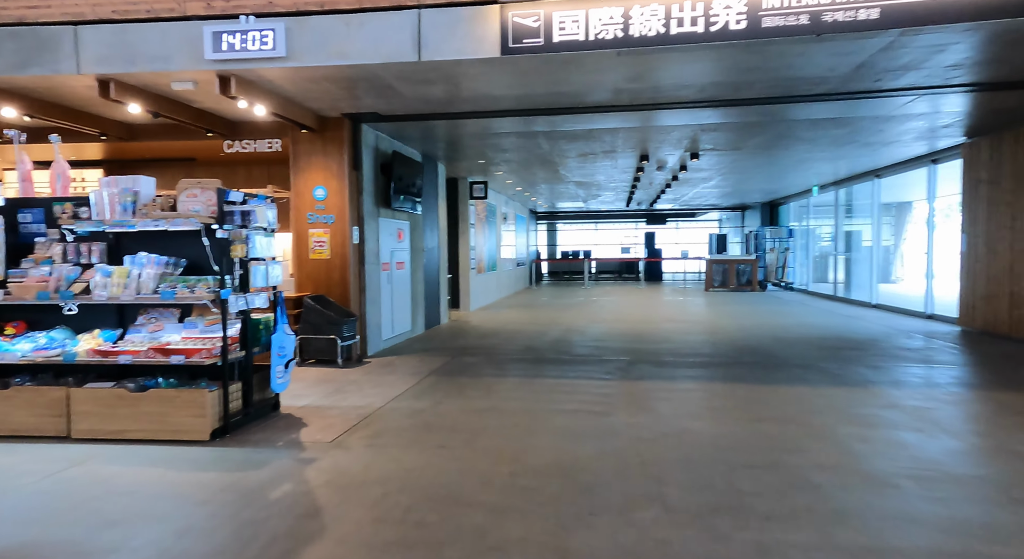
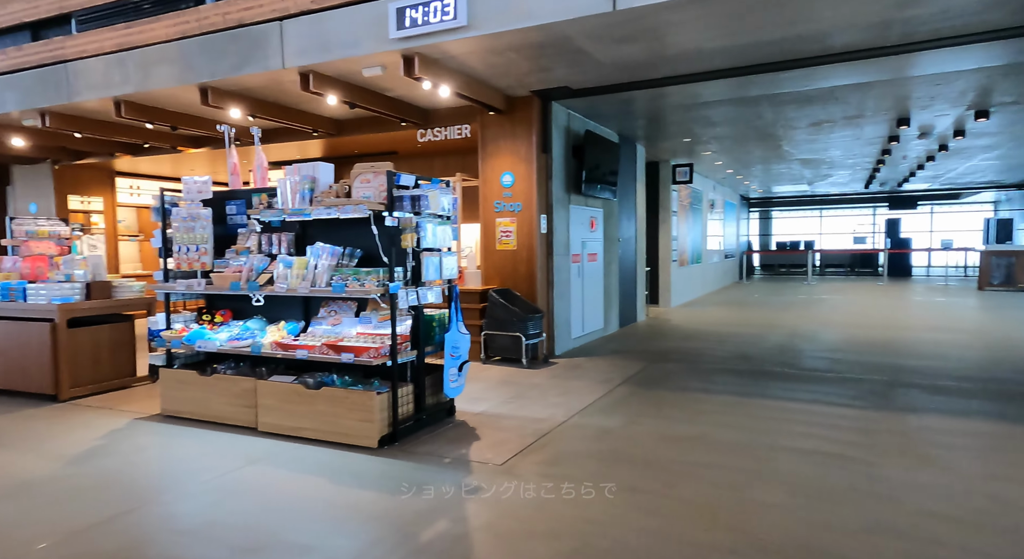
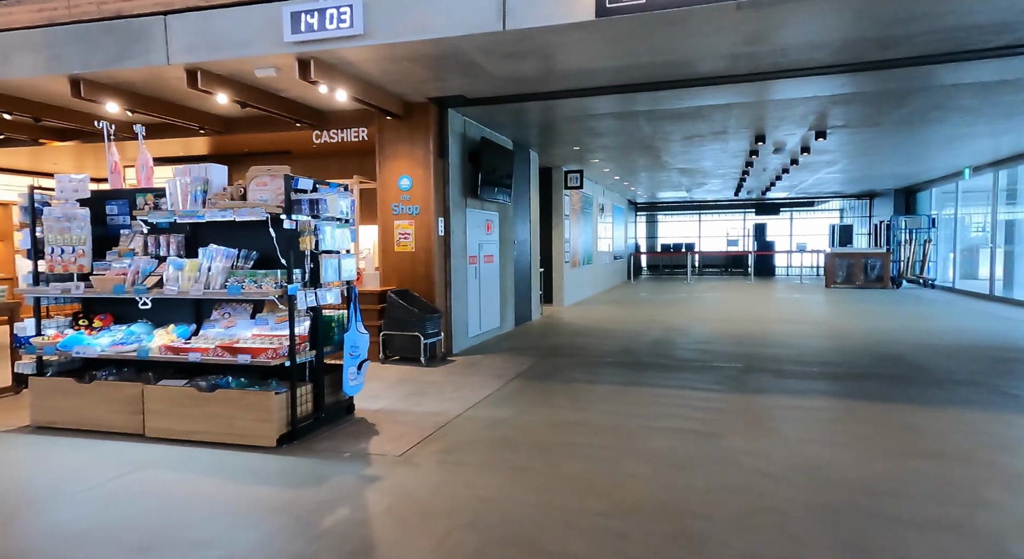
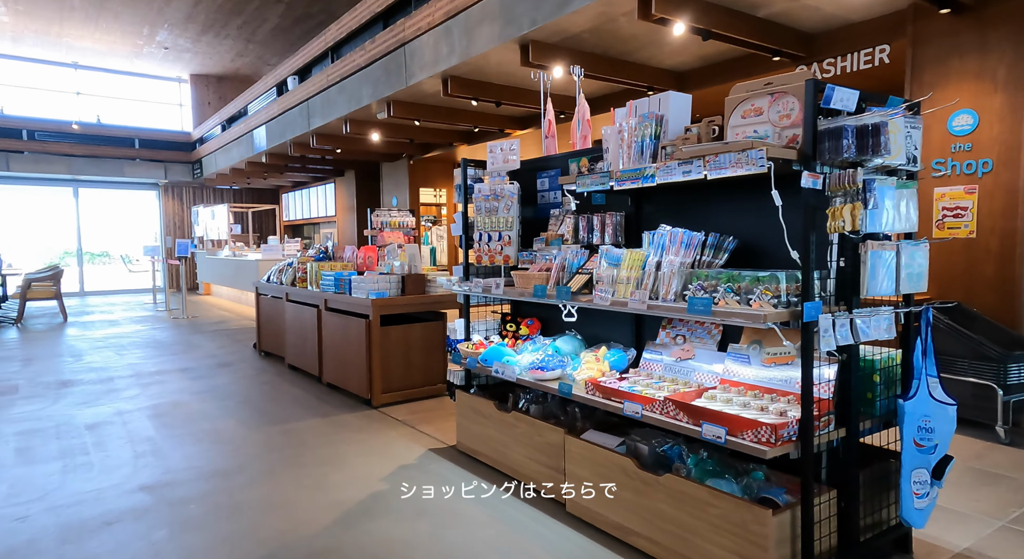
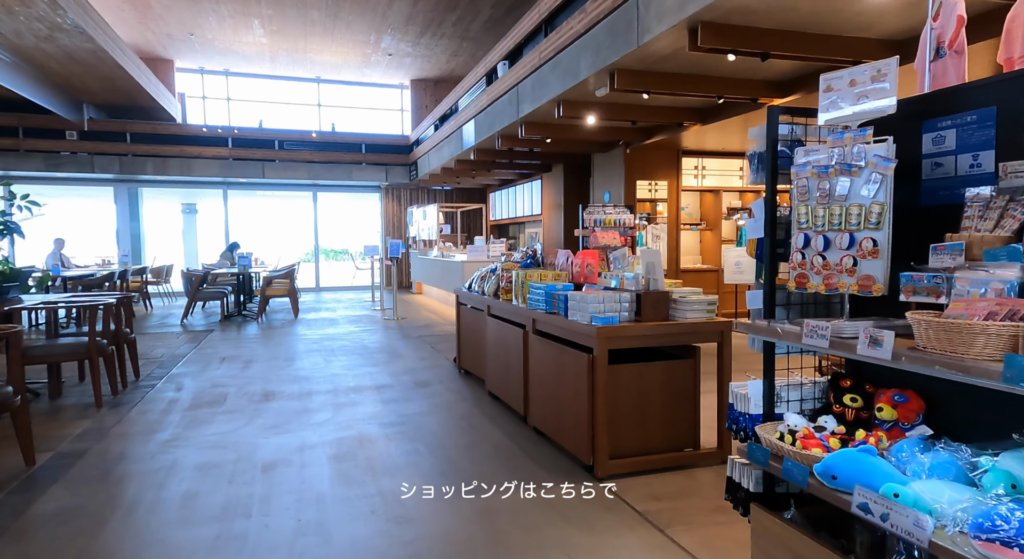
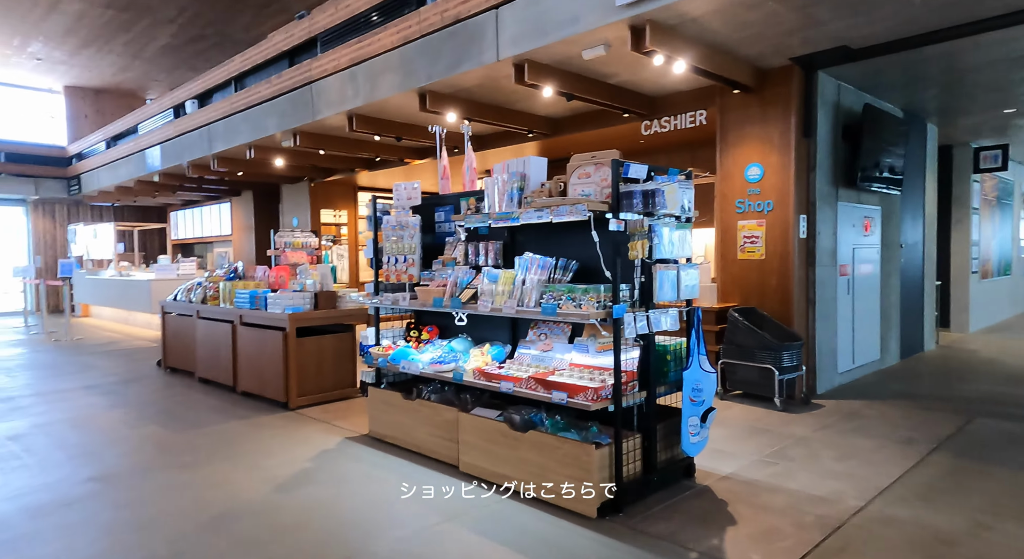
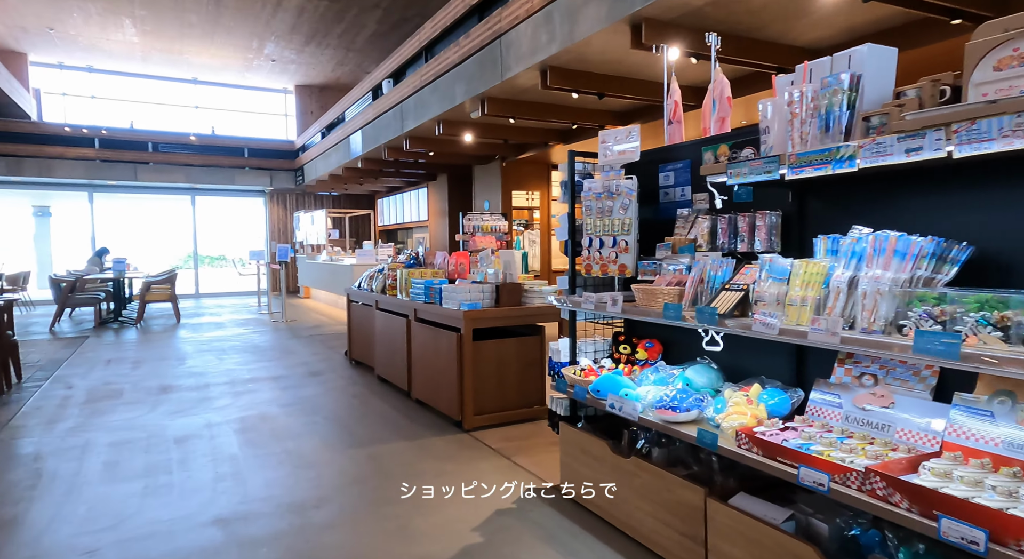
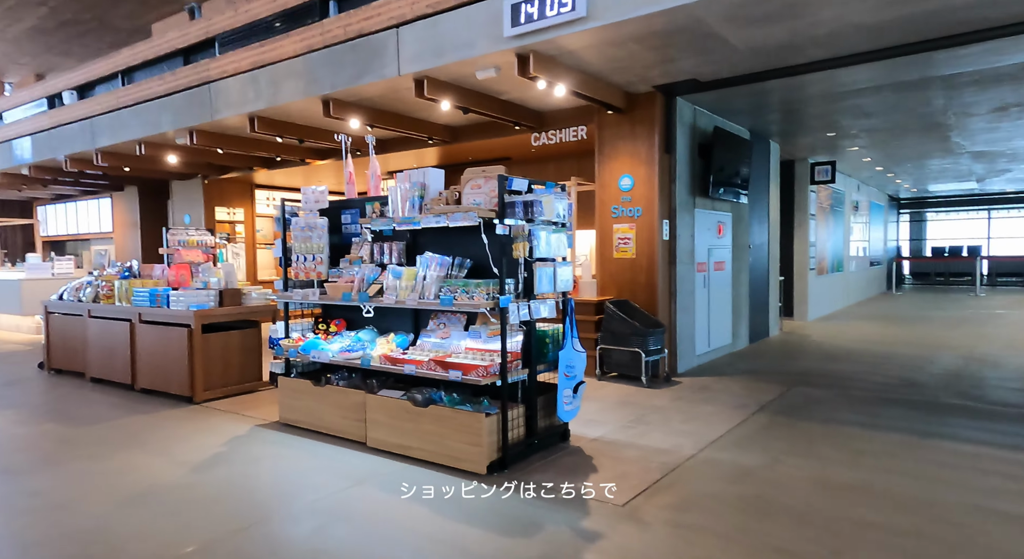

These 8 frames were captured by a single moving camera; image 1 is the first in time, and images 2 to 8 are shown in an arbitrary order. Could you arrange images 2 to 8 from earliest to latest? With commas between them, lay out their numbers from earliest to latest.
3, 2, 8, 6, 4, 7, 5
